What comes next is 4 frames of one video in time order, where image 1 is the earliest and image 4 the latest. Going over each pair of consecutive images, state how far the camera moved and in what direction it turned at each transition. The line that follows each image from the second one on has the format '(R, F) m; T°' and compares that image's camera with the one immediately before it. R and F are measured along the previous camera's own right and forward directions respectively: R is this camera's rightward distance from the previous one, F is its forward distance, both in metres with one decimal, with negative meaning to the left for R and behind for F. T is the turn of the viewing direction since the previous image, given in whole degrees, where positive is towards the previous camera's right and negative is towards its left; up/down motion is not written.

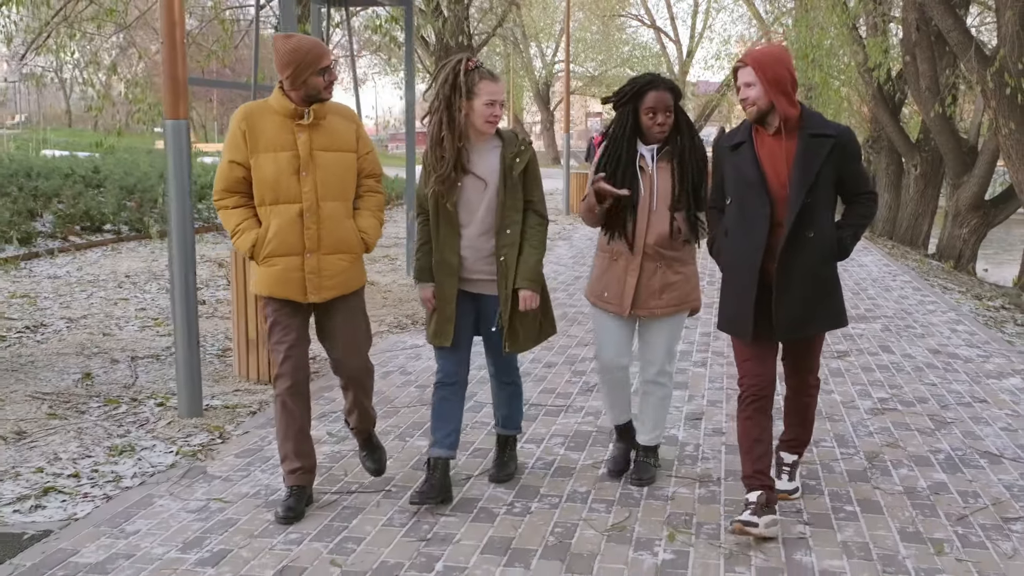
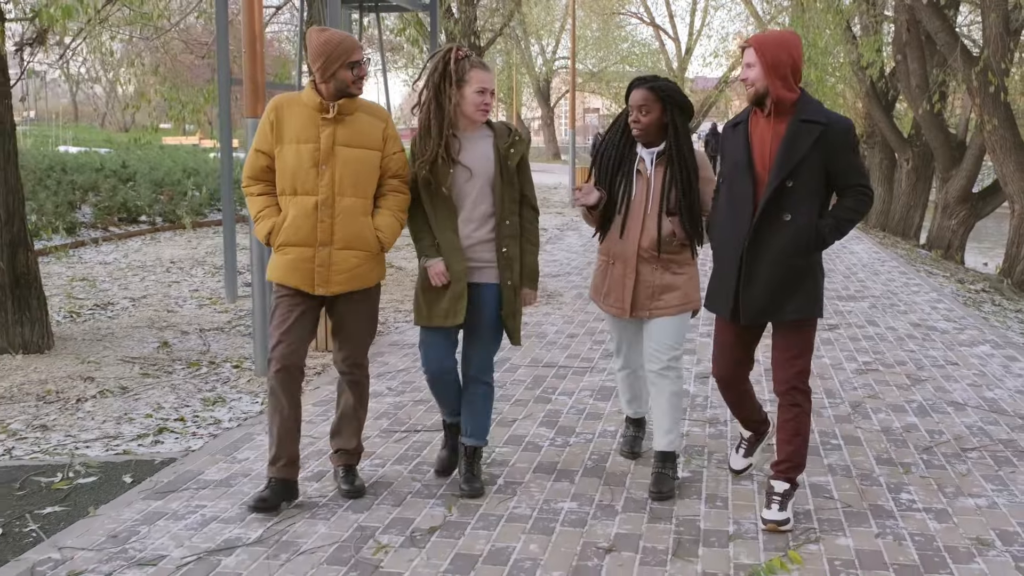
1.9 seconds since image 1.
(-0.2, -0.8) m; 0°
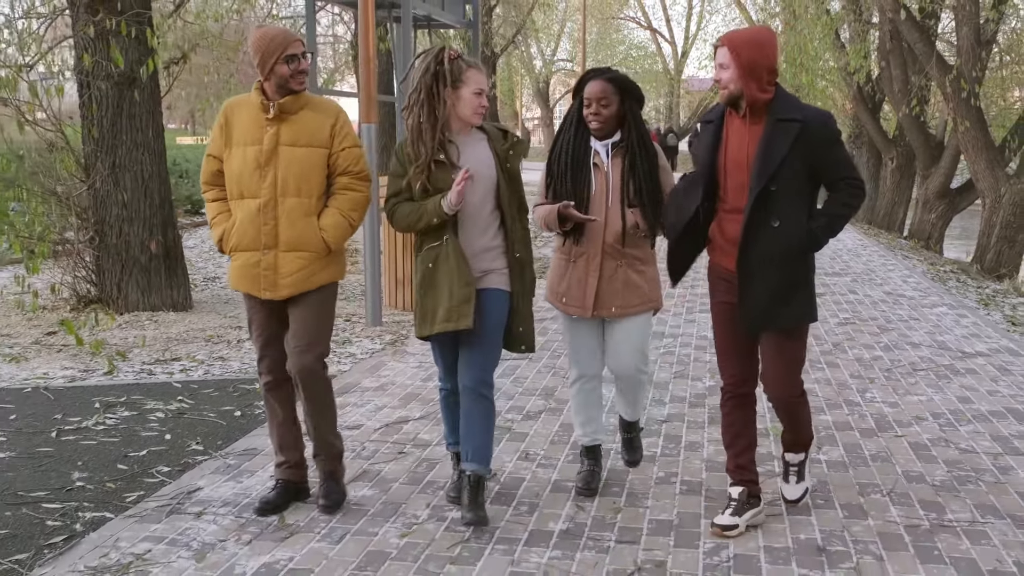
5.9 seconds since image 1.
(-0.5, -1.6) m; 0°
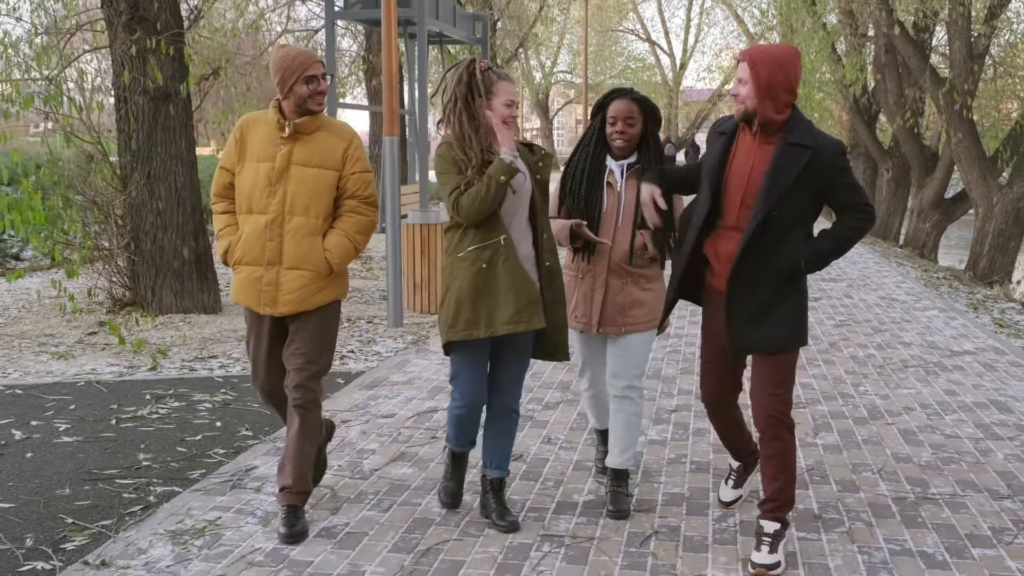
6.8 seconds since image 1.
(-0.1, -0.4) m; 0°
